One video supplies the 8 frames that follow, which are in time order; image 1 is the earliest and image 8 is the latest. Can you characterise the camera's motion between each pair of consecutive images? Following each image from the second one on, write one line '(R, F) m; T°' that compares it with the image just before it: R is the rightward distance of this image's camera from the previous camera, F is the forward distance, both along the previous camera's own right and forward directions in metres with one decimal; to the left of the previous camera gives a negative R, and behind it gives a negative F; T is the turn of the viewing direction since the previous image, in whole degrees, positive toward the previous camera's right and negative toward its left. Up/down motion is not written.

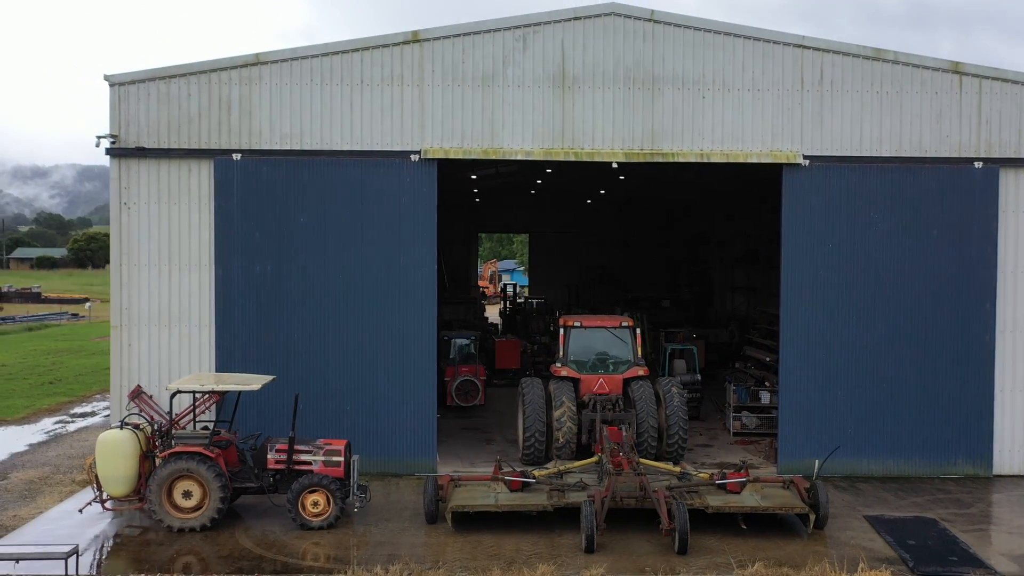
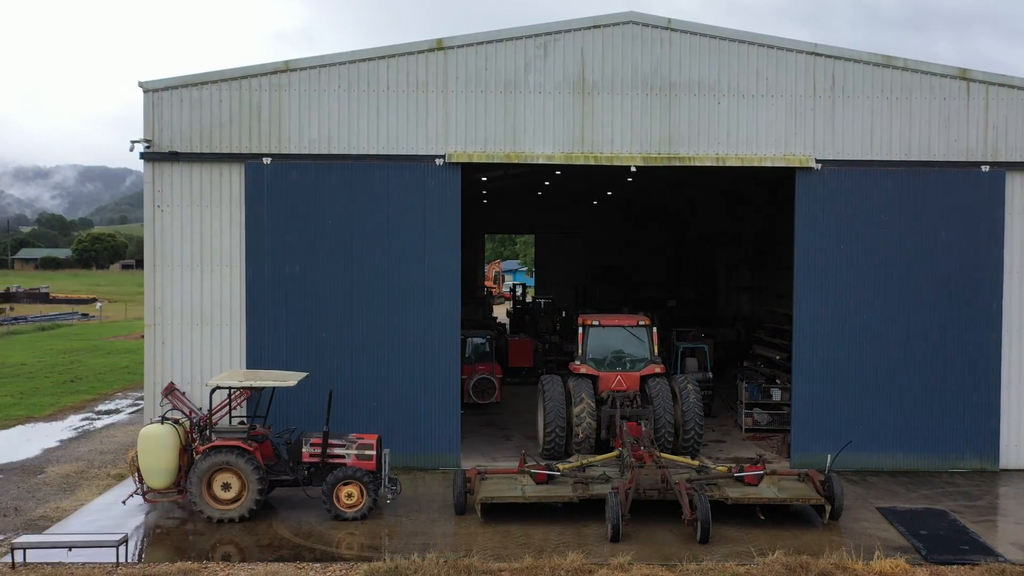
(-0.2, -0.3) m; 0°
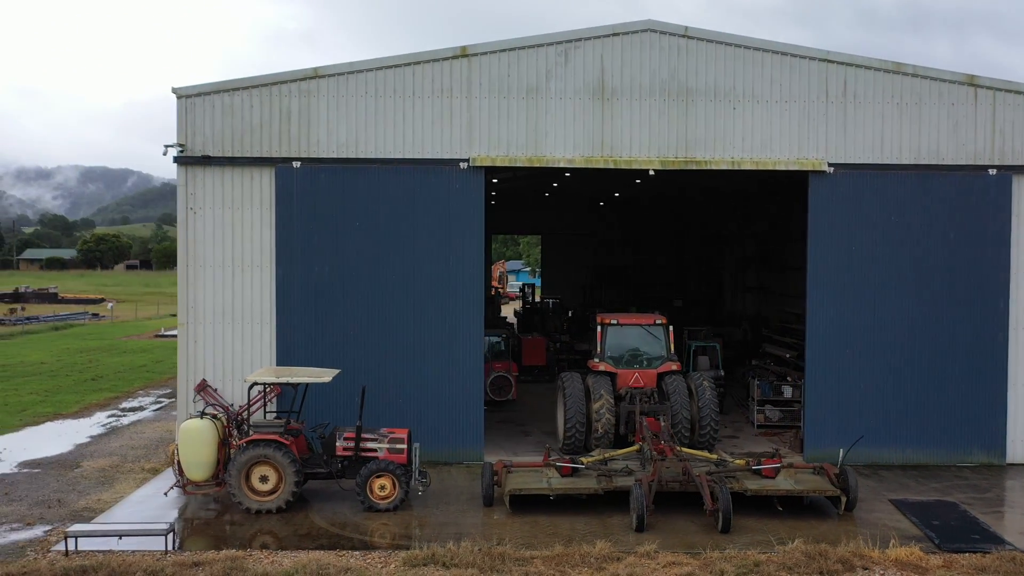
(-0.2, -0.3) m; 0°
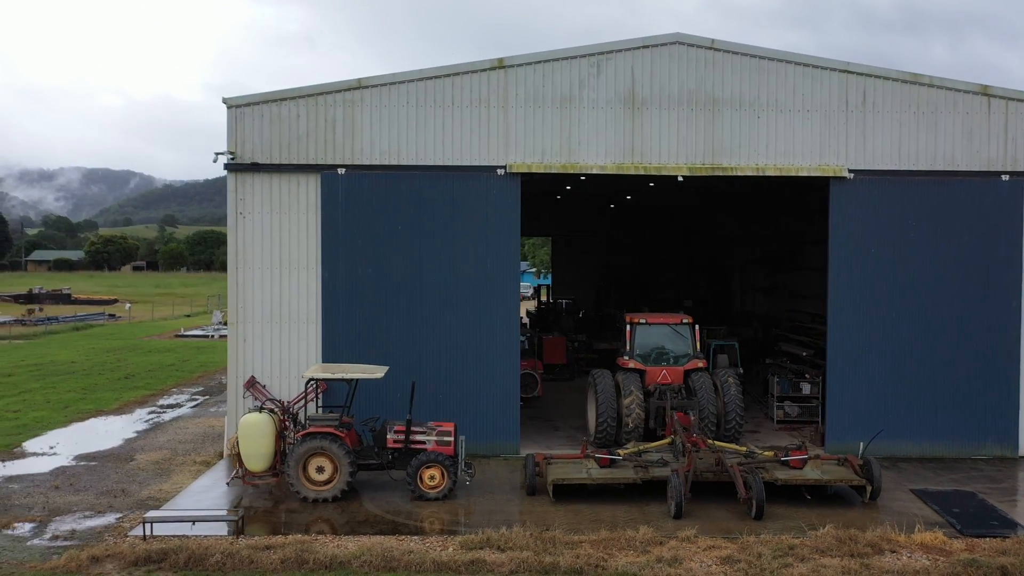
(-0.4, -0.4) m; 0°
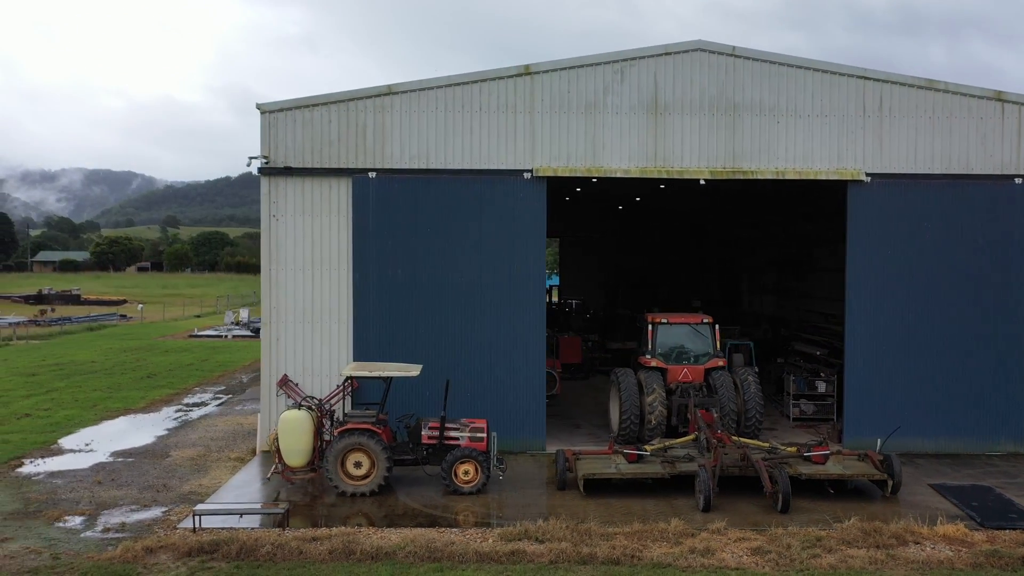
(-0.3, -0.3) m; 0°
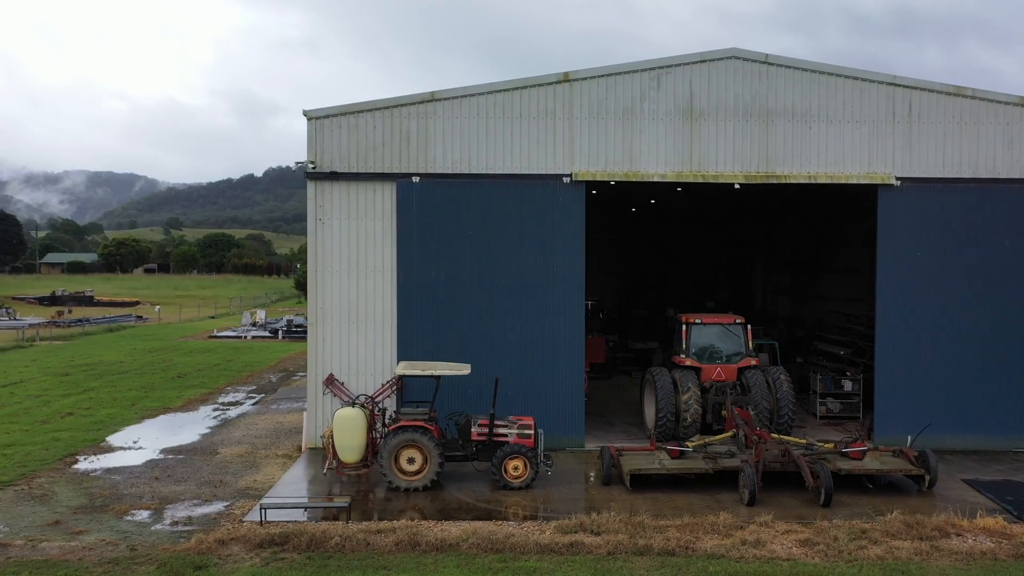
(-0.4, -0.3) m; 0°
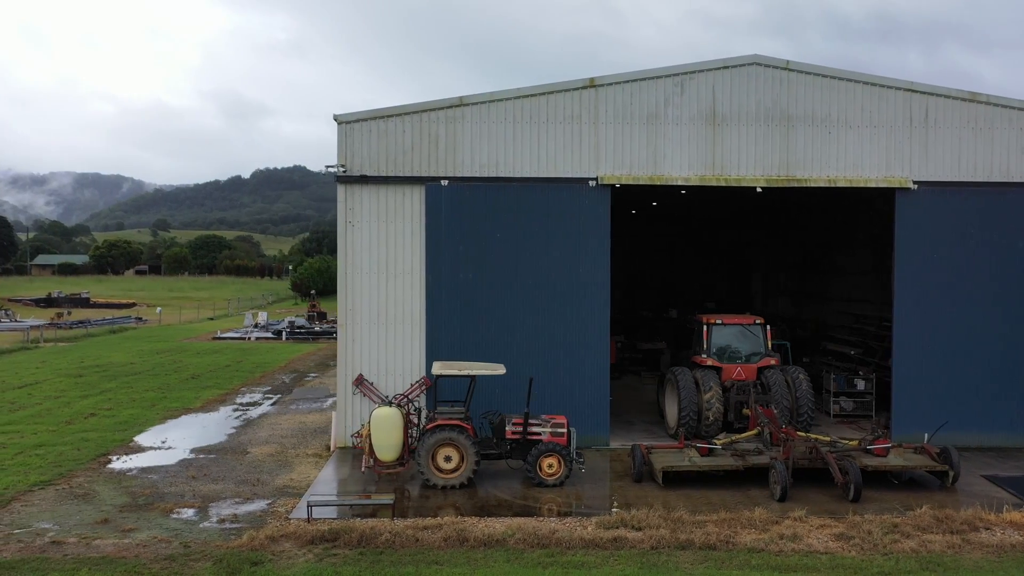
(-0.5, -0.2) m; +1°
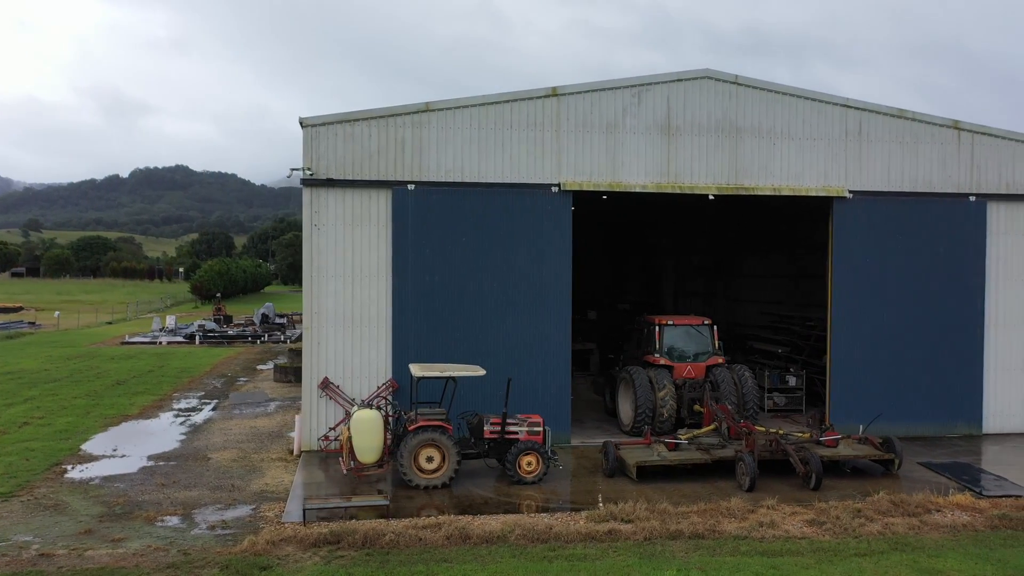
(-0.9, -0.2) m; +7°
